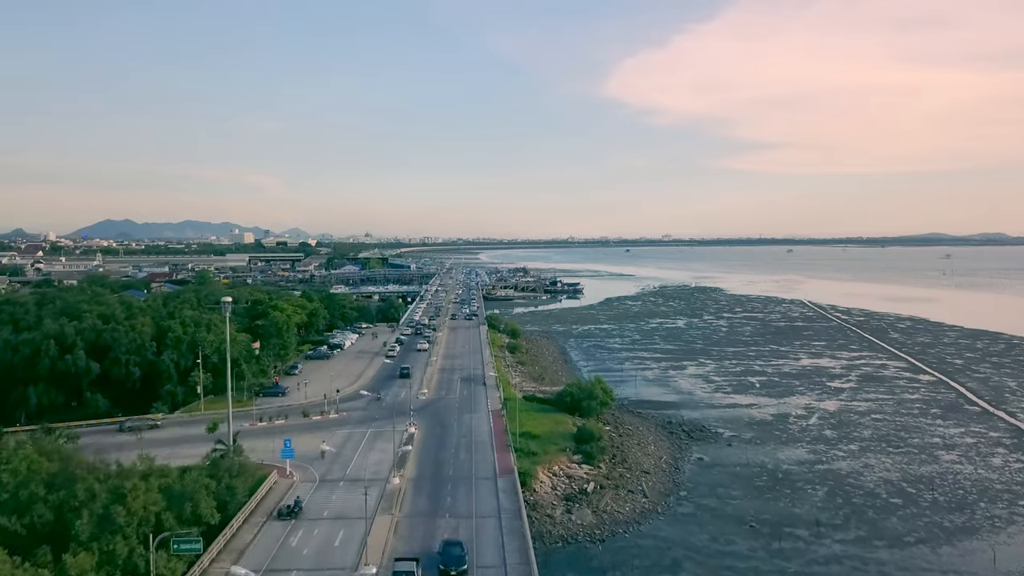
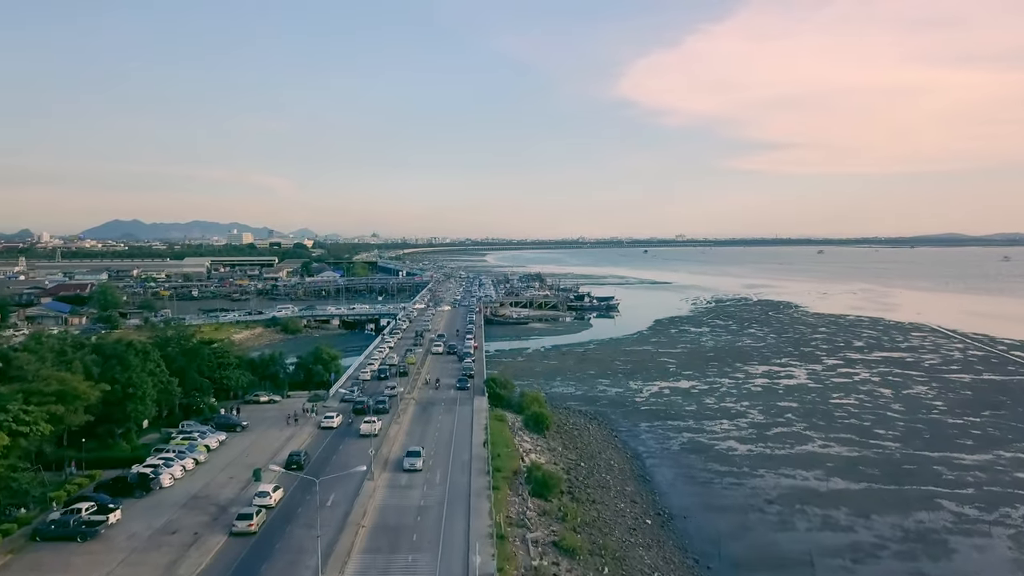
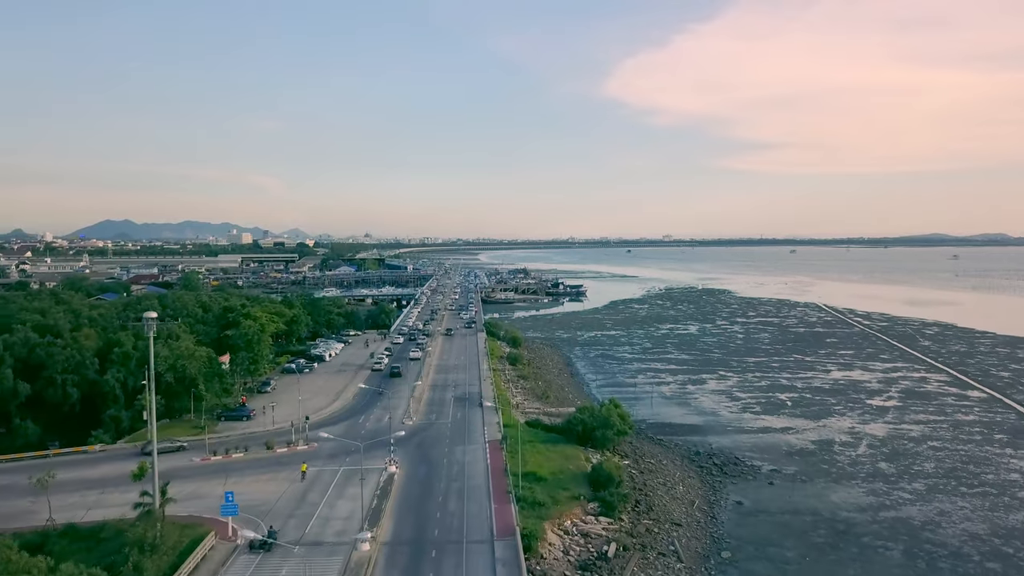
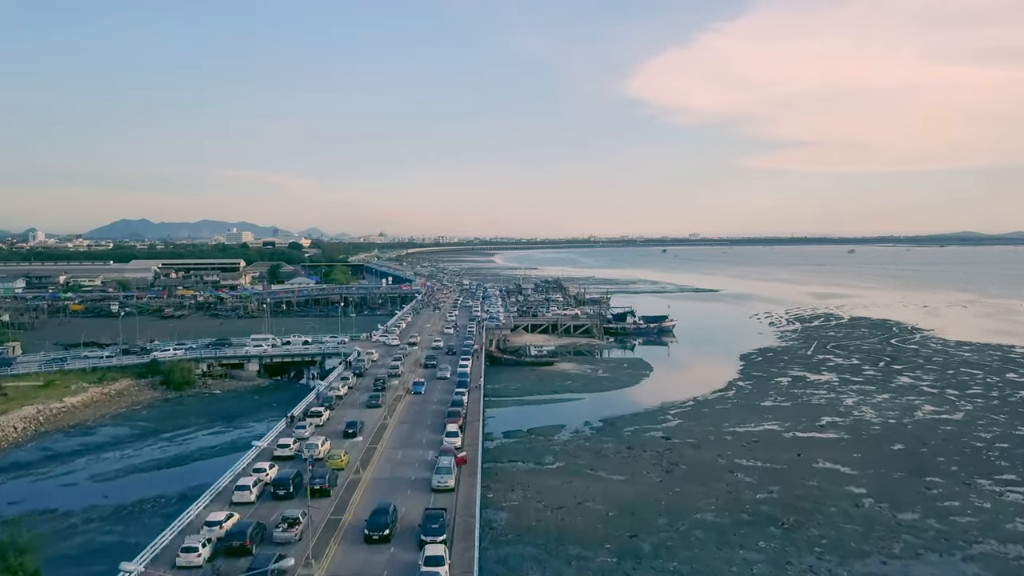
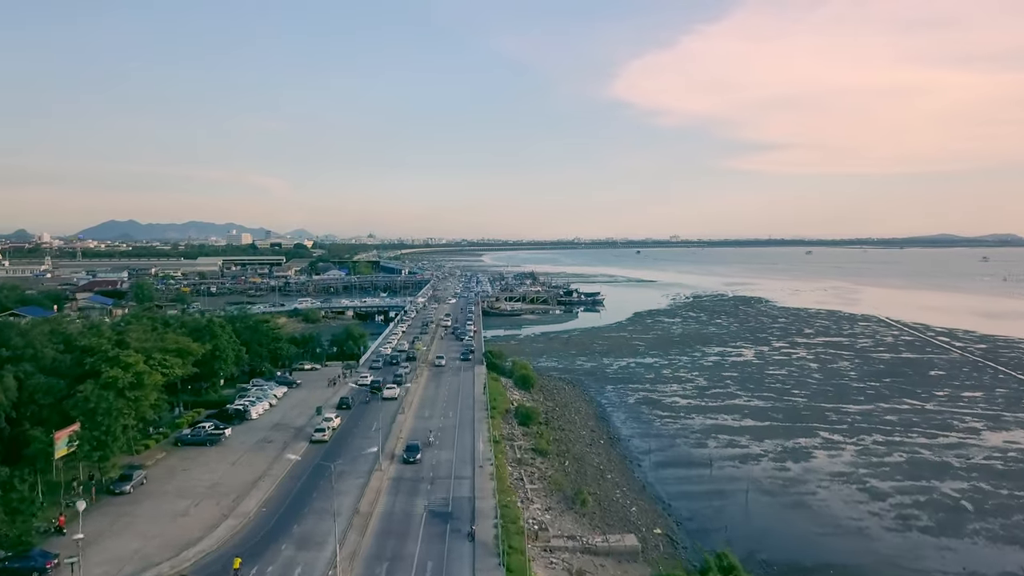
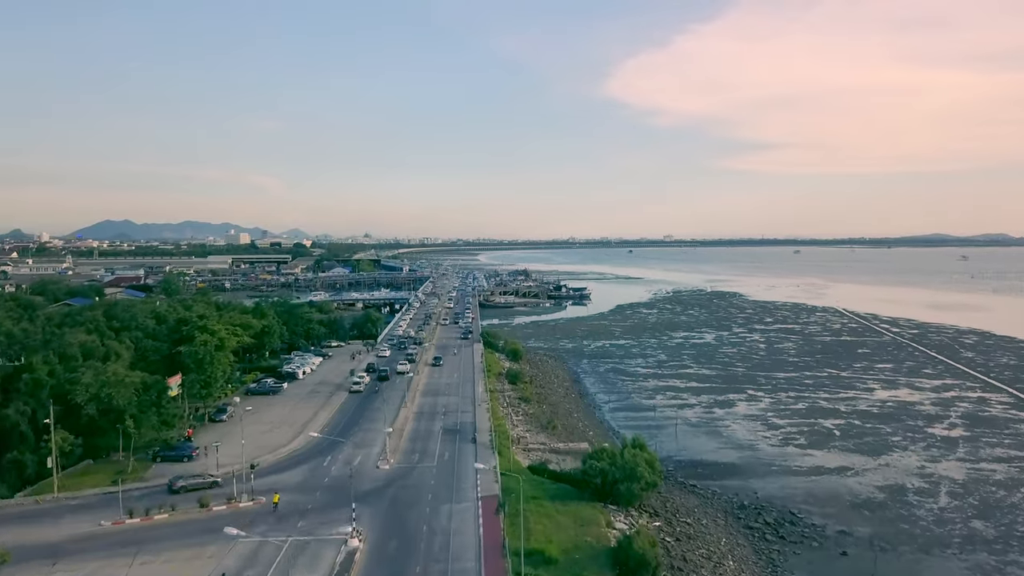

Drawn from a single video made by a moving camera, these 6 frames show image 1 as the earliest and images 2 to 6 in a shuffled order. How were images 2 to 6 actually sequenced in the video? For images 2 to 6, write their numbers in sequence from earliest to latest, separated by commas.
3, 6, 5, 2, 4
